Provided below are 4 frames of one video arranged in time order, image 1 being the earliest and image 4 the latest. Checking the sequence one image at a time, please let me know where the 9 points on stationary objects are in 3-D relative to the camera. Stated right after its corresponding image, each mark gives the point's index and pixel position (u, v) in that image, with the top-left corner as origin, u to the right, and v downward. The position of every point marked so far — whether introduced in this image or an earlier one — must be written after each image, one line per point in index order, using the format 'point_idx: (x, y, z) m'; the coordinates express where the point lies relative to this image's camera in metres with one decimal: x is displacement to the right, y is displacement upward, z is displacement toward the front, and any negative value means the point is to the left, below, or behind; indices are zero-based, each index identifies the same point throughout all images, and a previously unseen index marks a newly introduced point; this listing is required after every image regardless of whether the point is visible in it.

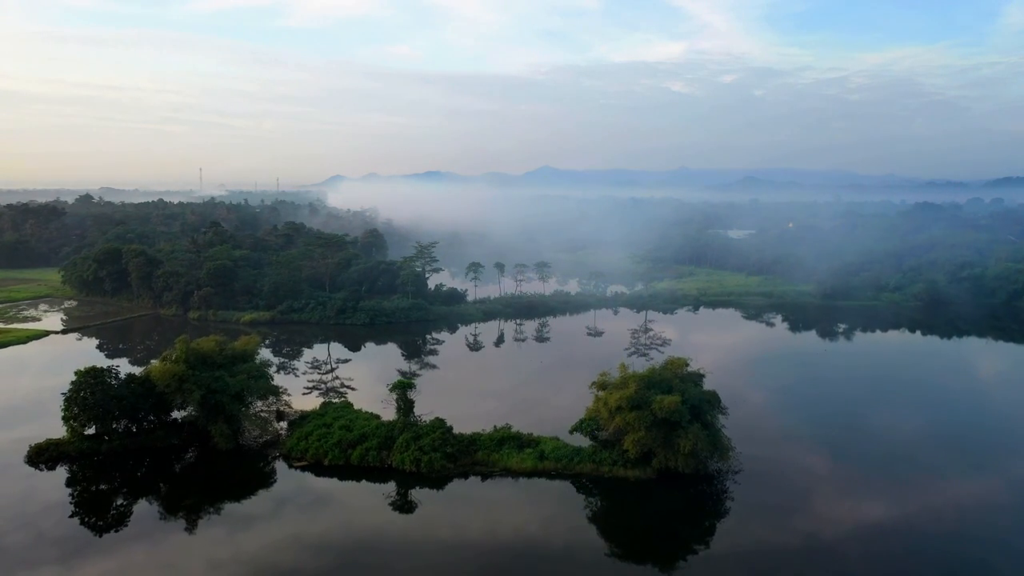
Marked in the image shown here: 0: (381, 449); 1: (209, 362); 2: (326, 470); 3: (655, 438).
0: (-3.8, -4.7, +16.9) m
1: (-9.6, -2.3, +18.4) m
2: (-5.5, -5.4, +17.1) m
3: (+3.9, -4.2, +16.1) m
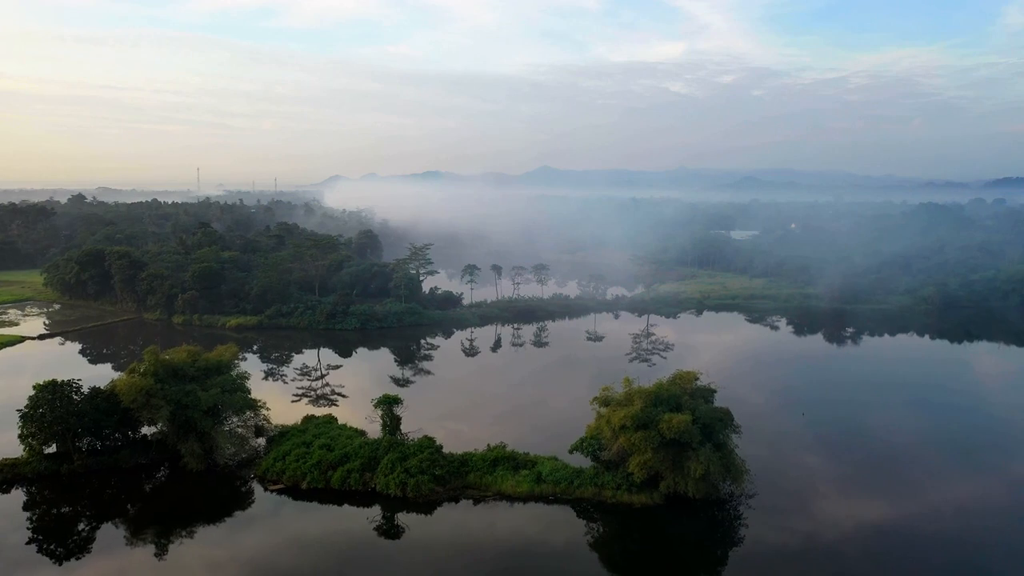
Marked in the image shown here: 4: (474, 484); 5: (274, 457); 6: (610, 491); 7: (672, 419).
0: (-4.0, -4.9, +15.6) m
1: (-9.7, -2.5, +17.1) m
2: (-5.6, -5.6, +15.8) m
3: (+3.8, -4.4, +14.8) m
4: (-1.1, -5.4, +15.9) m
5: (-6.7, -4.8, +16.4) m
6: (+2.6, -5.4, +15.4) m
7: (+4.0, -3.3, +14.6) m
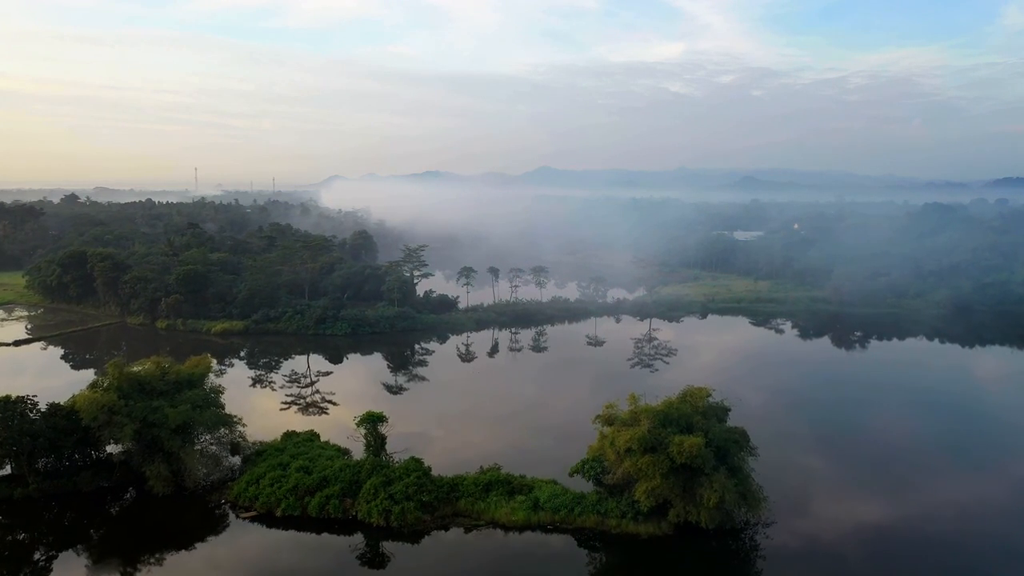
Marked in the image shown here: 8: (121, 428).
0: (-4.1, -5.1, +14.3) m
1: (-9.8, -2.7, +15.8) m
2: (-5.8, -5.7, +14.5) m
3: (+3.7, -4.6, +13.5) m
4: (-1.2, -5.6, +14.6) m
5: (-6.8, -5.0, +15.1) m
6: (+2.5, -5.6, +14.1) m
7: (+3.9, -3.5, +13.3) m
8: (-9.9, -3.5, +14.8) m
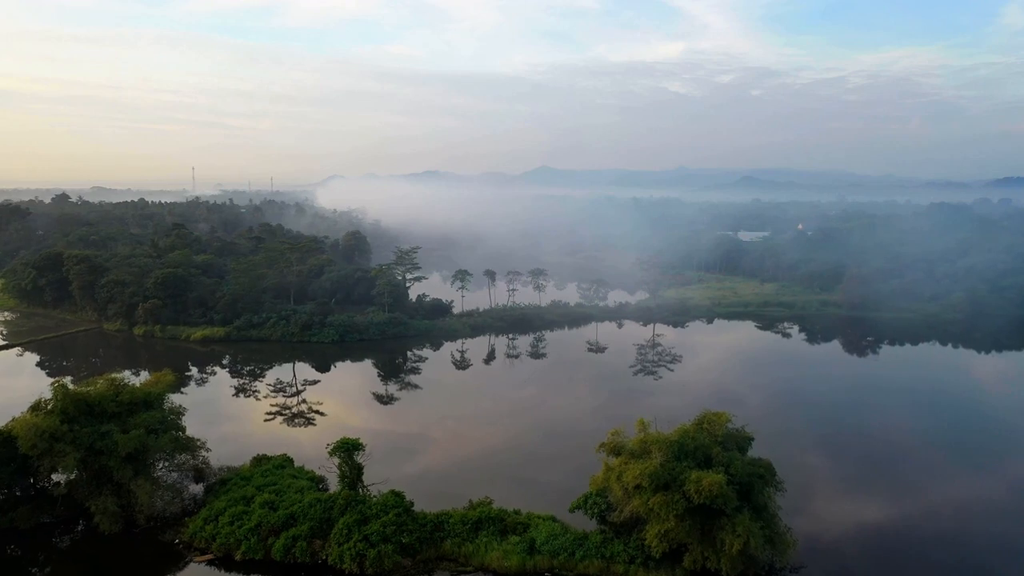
0: (-4.2, -5.3, +12.7) m
1: (-10.0, -3.0, +14.1) m
2: (-5.9, -6.0, +12.8) m
3: (+3.5, -4.8, +11.8) m
4: (-1.3, -5.8, +13.0) m
5: (-7.0, -5.2, +13.5) m
6: (+2.3, -5.8, +12.5) m
7: (+3.7, -3.7, +11.6) m
8: (-10.0, -3.8, +13.1) m
